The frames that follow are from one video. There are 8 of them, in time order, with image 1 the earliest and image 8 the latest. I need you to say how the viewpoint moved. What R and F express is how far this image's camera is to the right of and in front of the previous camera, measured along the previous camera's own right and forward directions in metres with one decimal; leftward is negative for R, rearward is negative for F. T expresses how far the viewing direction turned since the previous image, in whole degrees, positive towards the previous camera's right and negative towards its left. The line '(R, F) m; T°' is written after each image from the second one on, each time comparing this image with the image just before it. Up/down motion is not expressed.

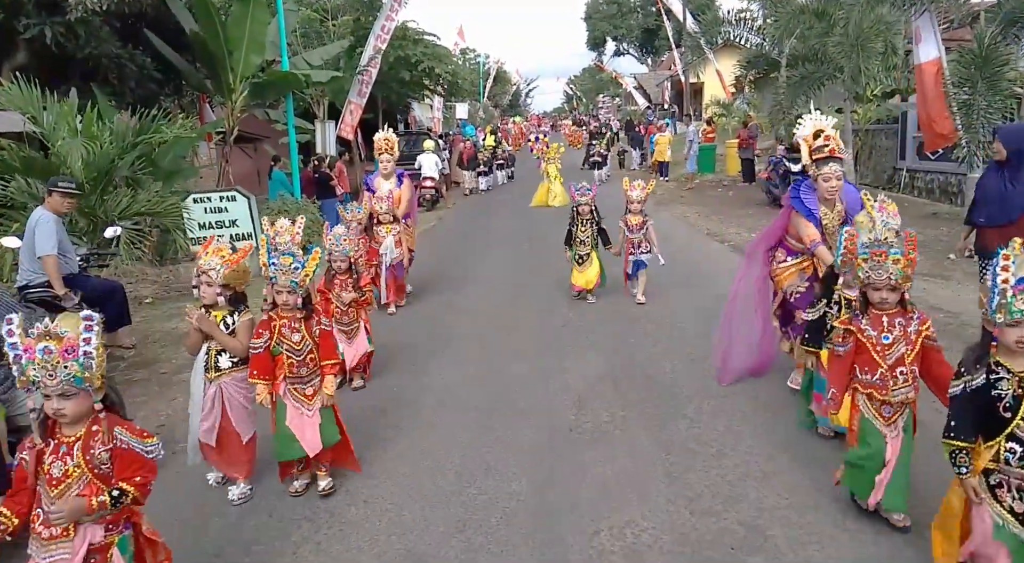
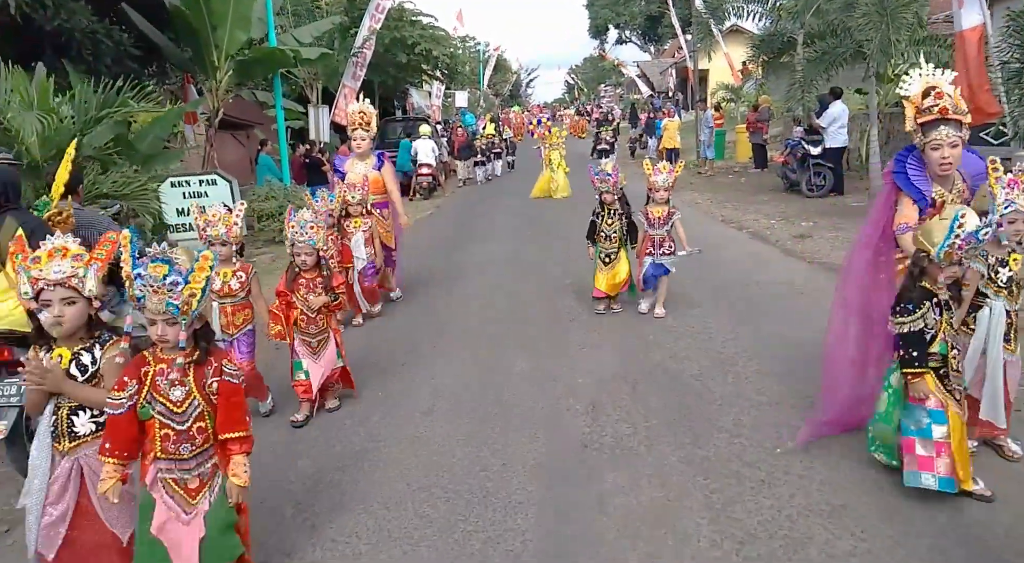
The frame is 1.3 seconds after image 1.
(0.0, +0.8) m; 0°
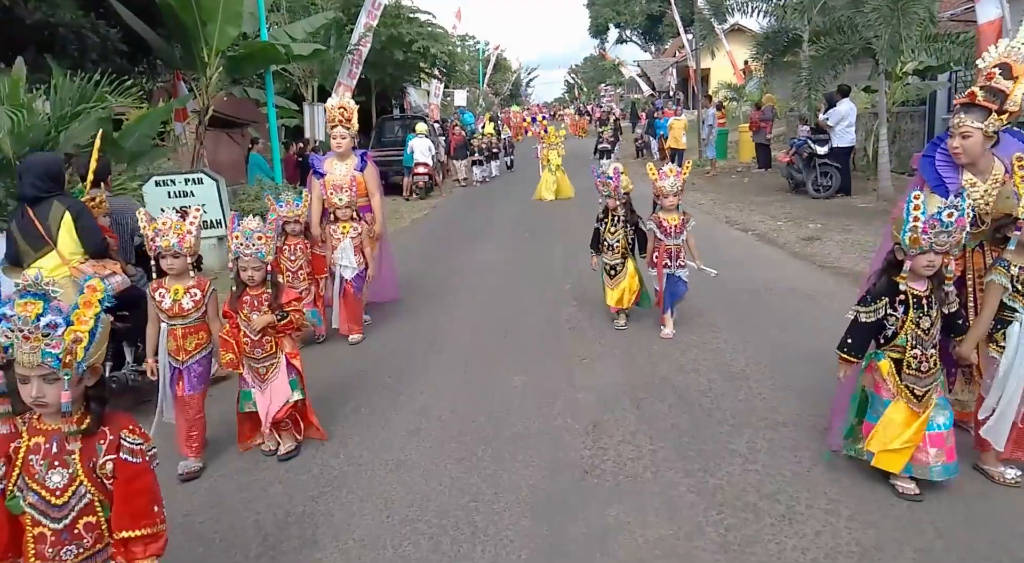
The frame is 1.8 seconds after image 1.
(0.0, +0.4) m; 0°
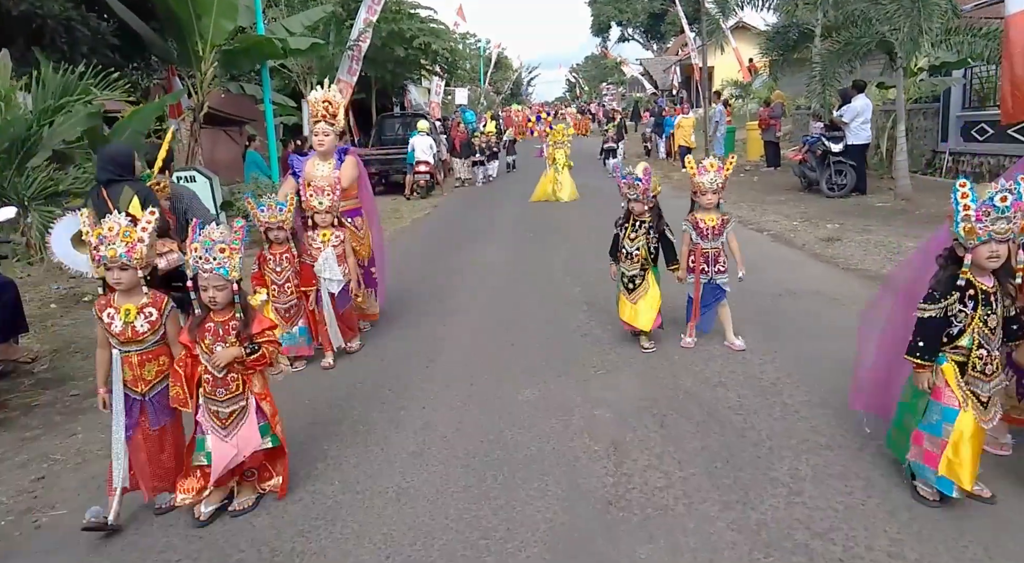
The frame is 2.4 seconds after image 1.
(-0.1, +0.4) m; 0°
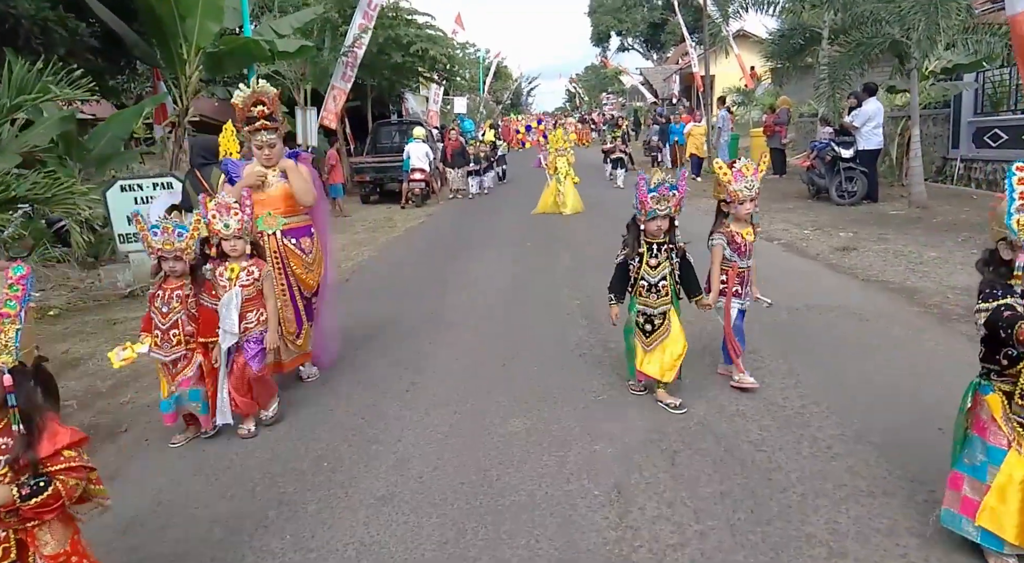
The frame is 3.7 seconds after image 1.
(+0.1, +0.5) m; 0°
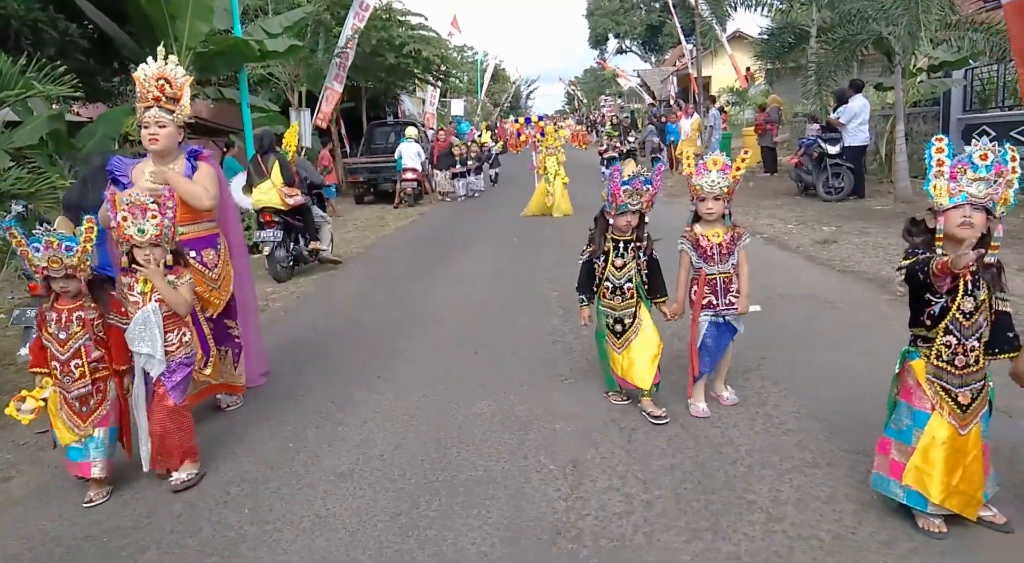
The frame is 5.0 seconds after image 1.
(+0.2, -0.1) m; 0°
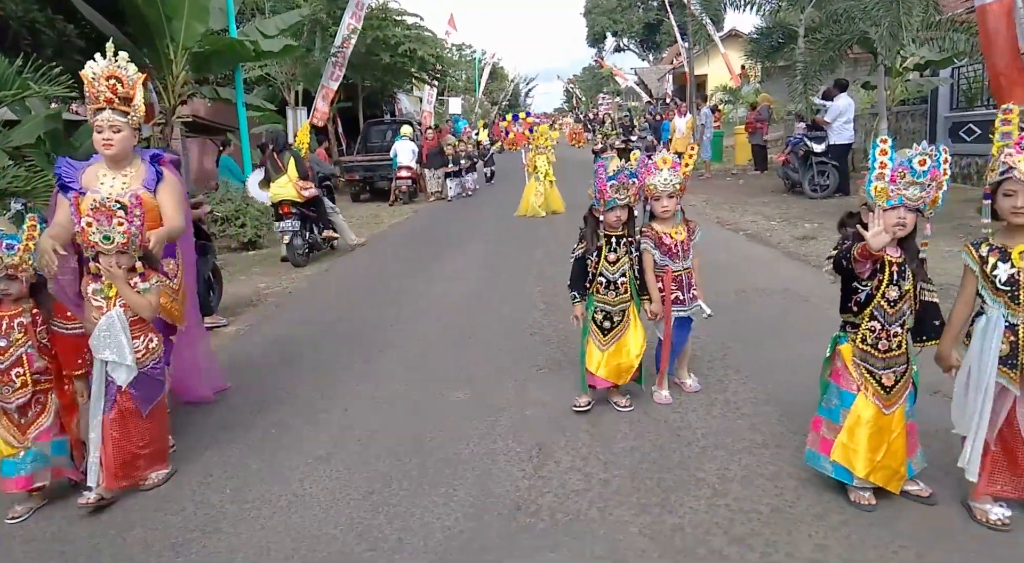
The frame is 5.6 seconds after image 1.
(+0.1, -0.2) m; 0°
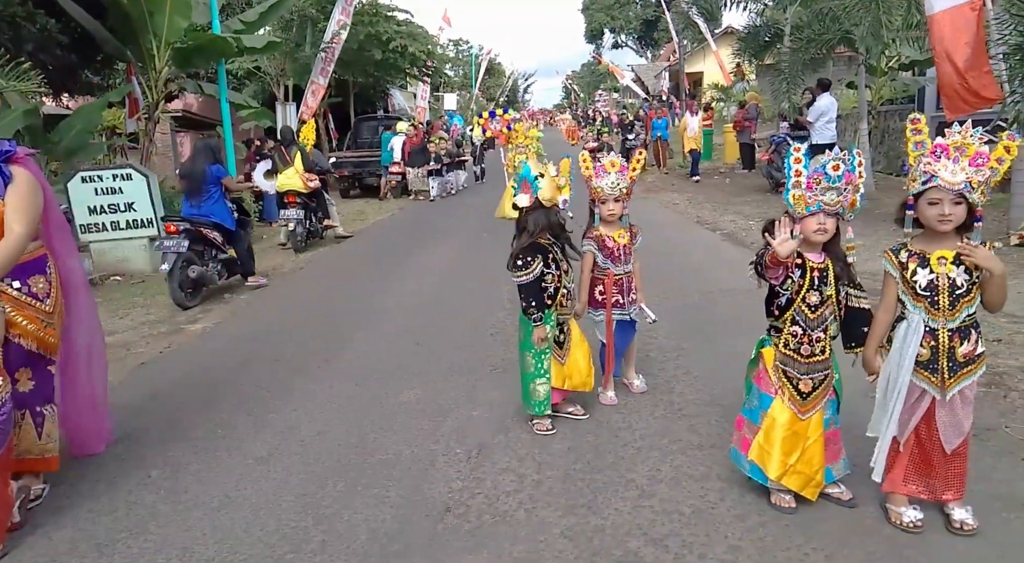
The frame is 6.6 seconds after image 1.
(+0.3, 0.0) m; 0°
